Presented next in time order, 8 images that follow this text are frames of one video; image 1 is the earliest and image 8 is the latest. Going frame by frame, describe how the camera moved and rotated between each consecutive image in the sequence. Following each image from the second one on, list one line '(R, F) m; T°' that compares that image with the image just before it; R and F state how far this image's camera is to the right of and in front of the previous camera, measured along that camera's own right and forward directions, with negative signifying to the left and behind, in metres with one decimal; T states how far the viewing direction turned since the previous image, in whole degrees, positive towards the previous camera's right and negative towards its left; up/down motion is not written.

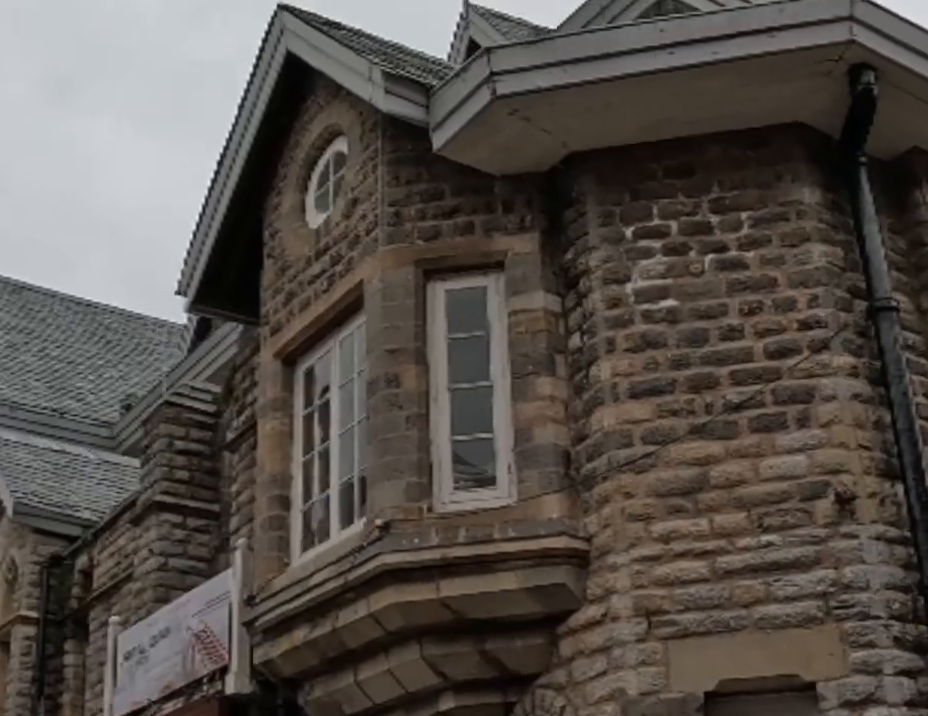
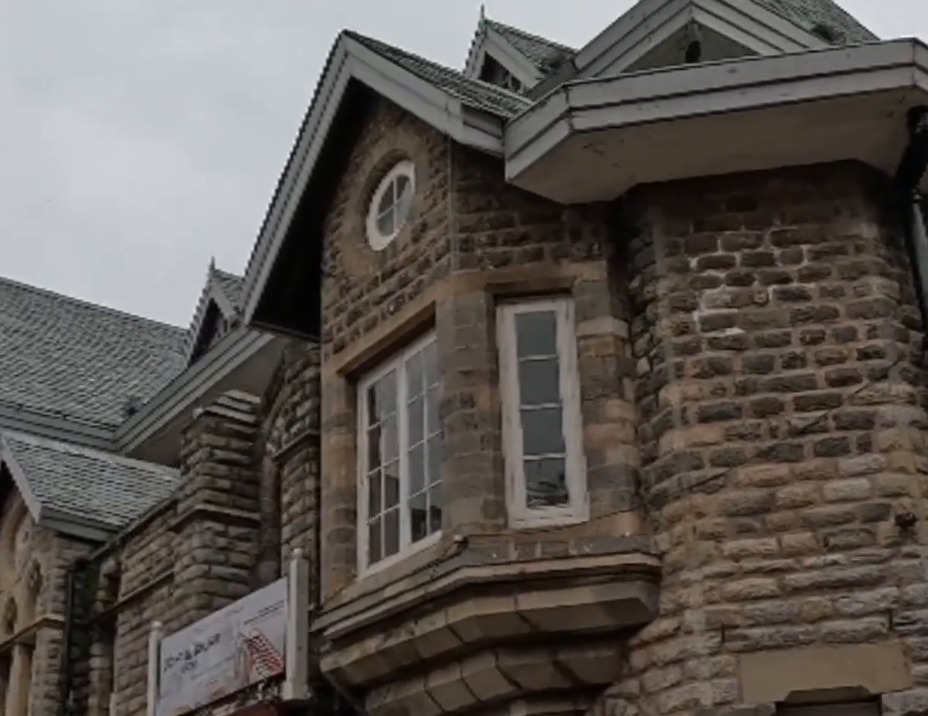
(-0.8, -0.4) m; +2°
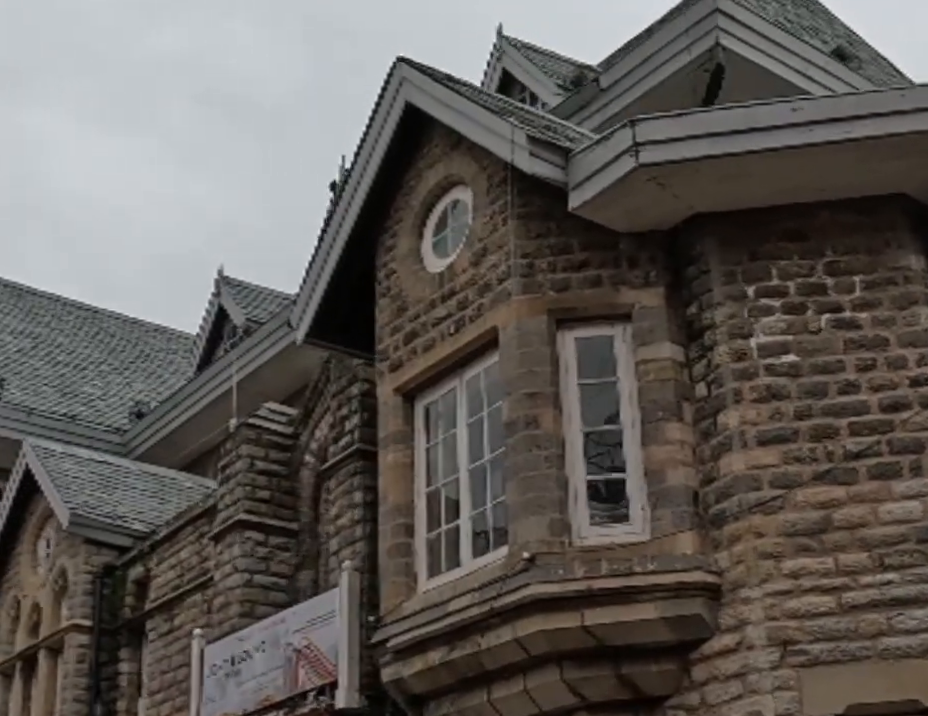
(-0.7, -0.3) m; +1°
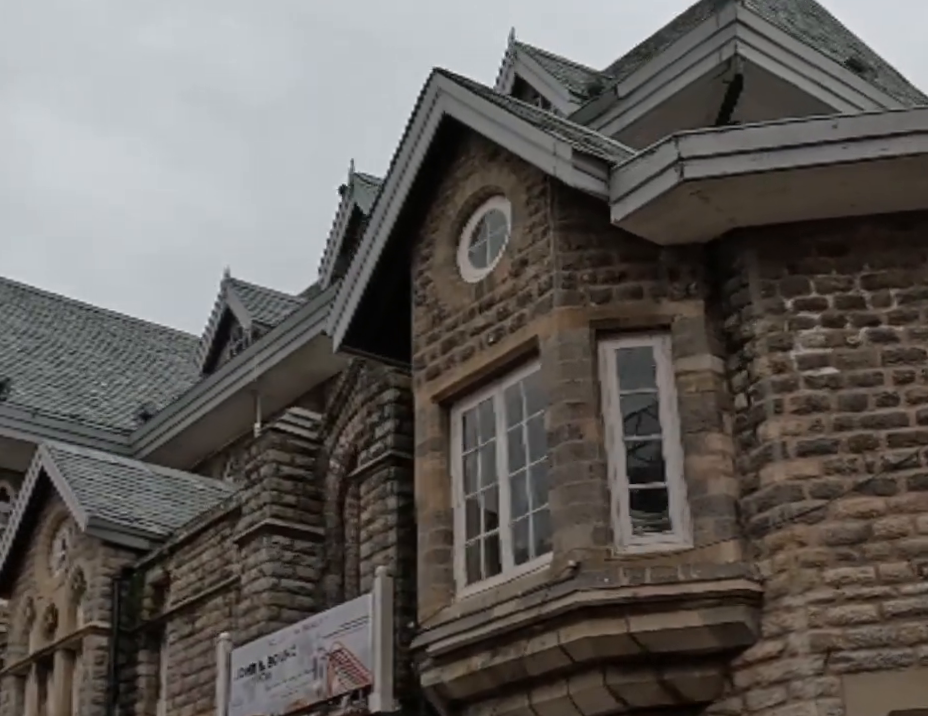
(-0.4, -0.1) m; +1°
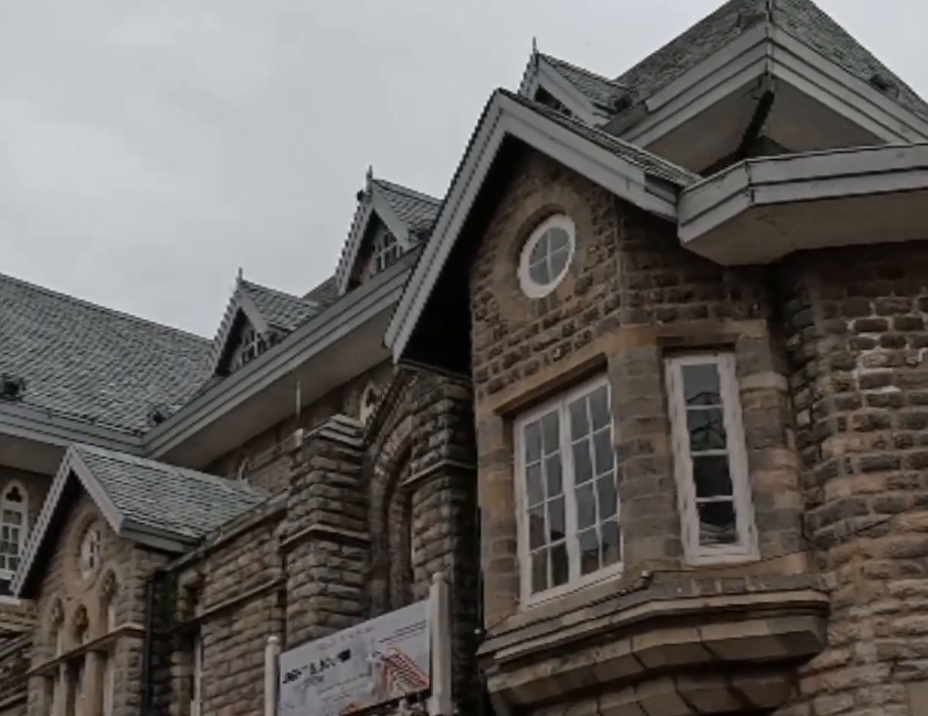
(-0.8, -0.3) m; +1°
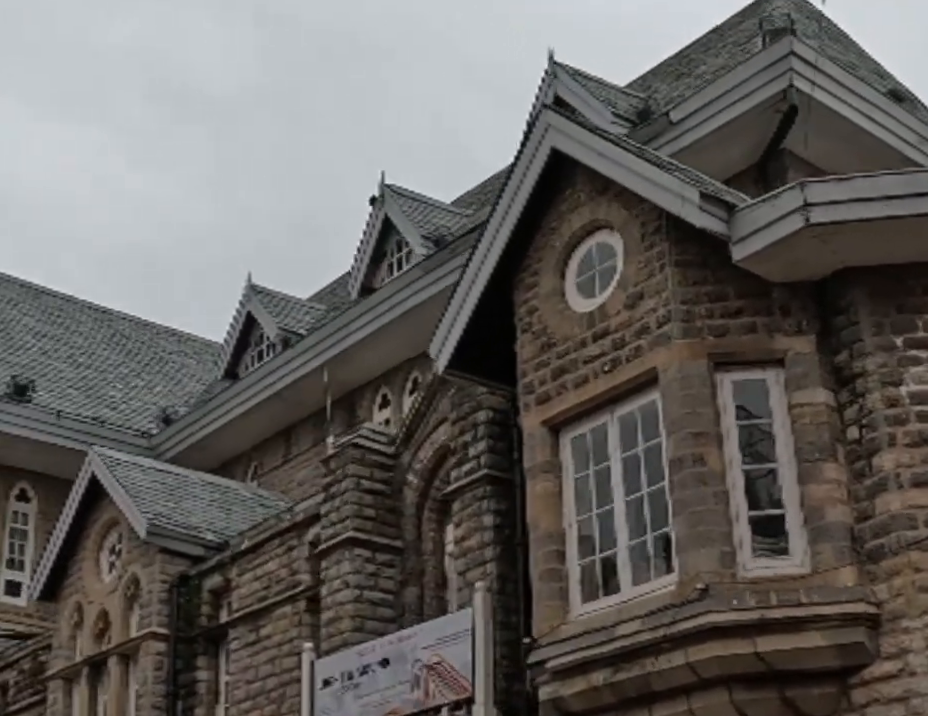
(-0.6, -0.2) m; +1°
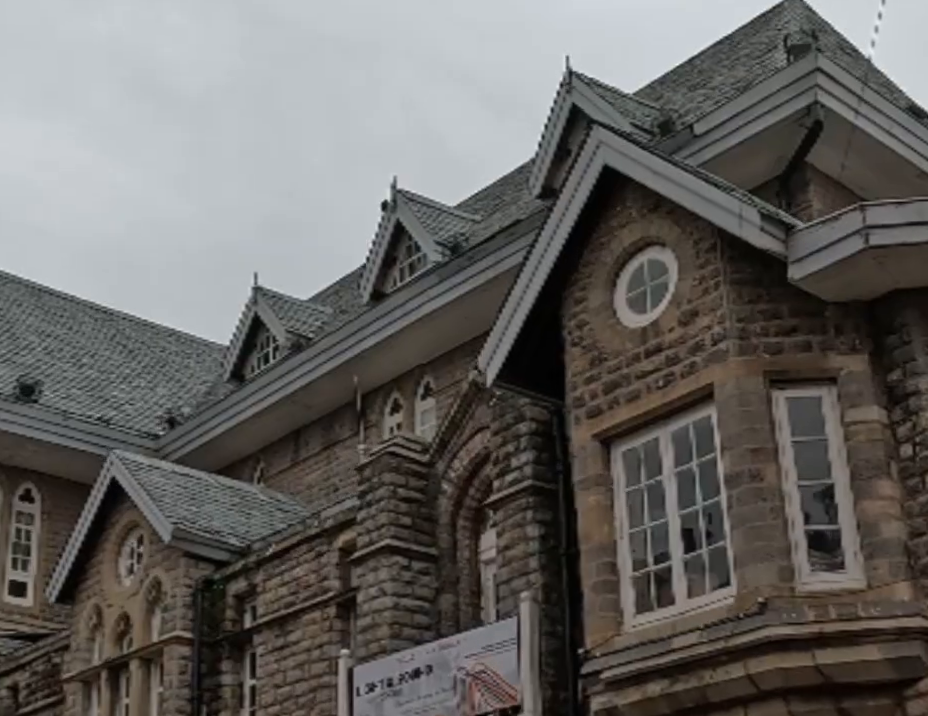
(-0.7, -0.1) m; +1°
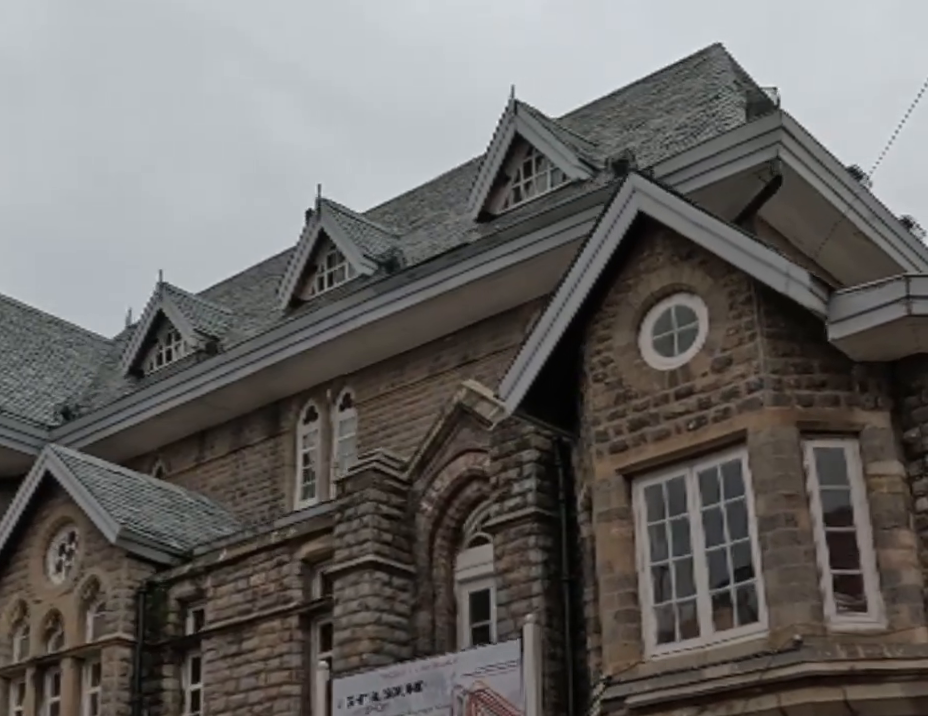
(-2.2, -0.2) m; +9°
